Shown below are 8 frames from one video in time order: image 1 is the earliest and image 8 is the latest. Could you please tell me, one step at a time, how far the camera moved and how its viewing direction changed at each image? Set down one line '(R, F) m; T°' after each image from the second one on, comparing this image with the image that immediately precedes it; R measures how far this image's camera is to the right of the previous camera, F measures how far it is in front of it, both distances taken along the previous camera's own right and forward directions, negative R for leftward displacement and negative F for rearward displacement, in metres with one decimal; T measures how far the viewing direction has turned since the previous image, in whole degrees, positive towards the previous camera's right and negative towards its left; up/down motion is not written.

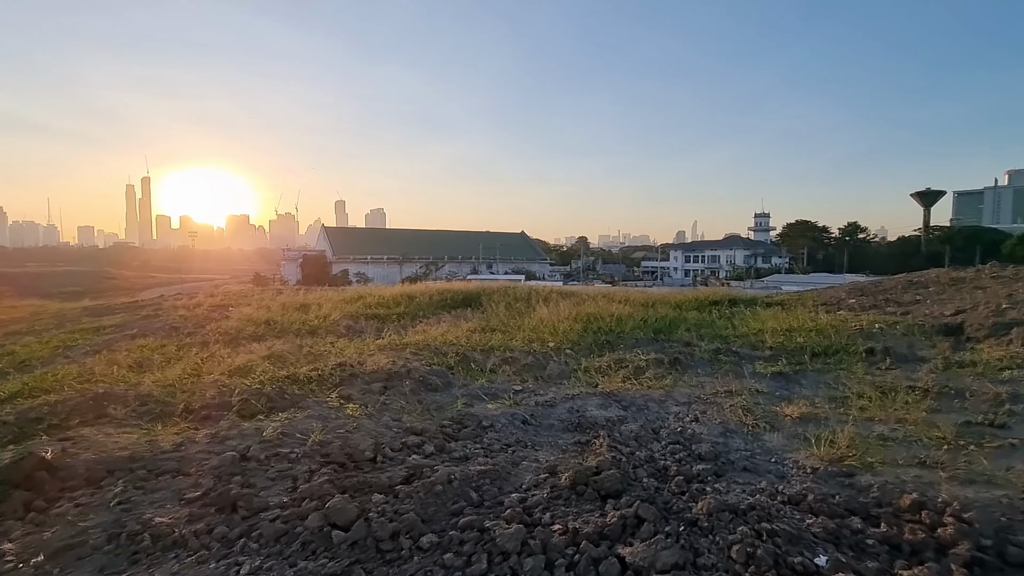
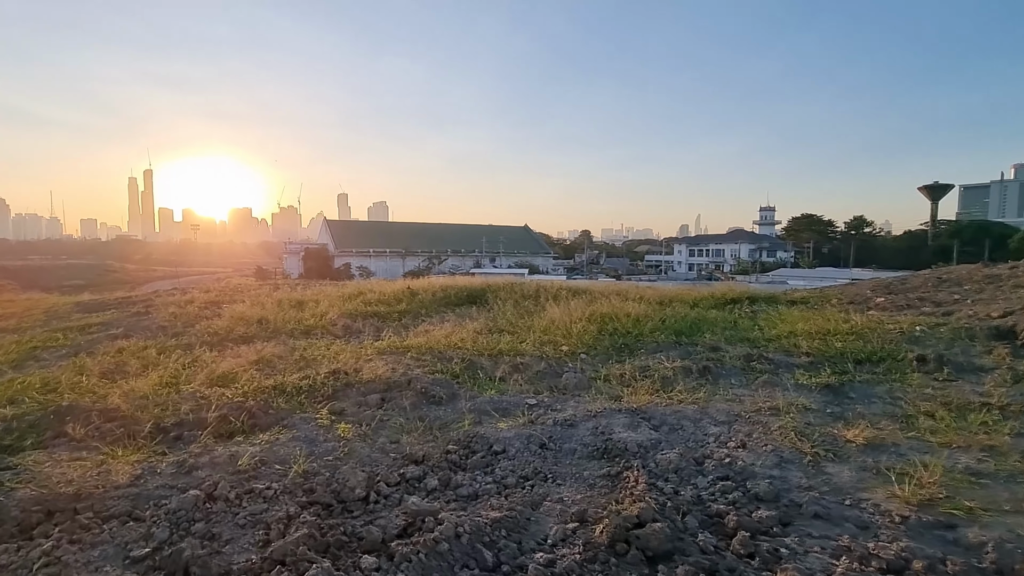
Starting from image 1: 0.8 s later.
(-0.1, +0.5) m; 0°
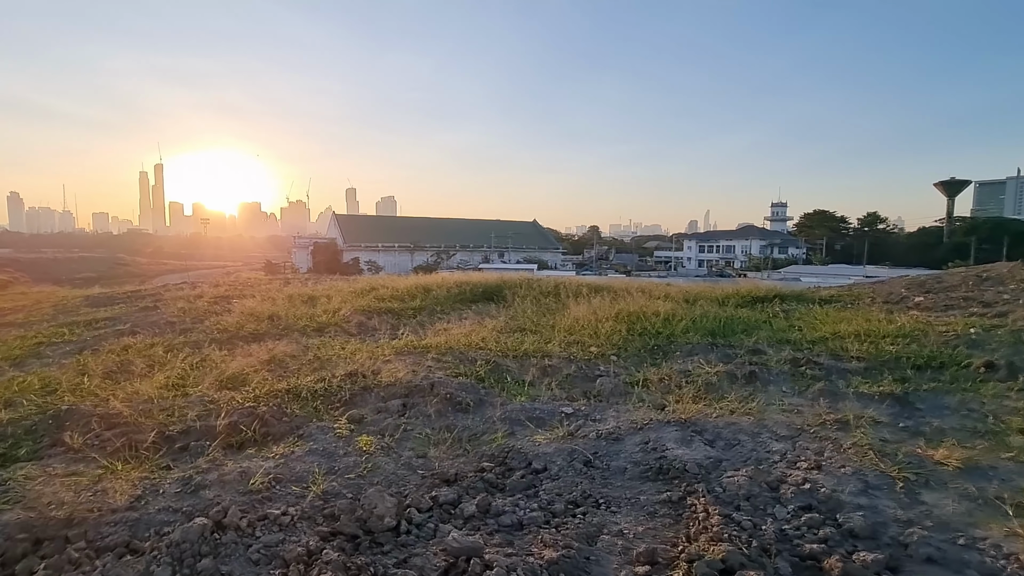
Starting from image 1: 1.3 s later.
(-0.2, +0.3) m; -1°
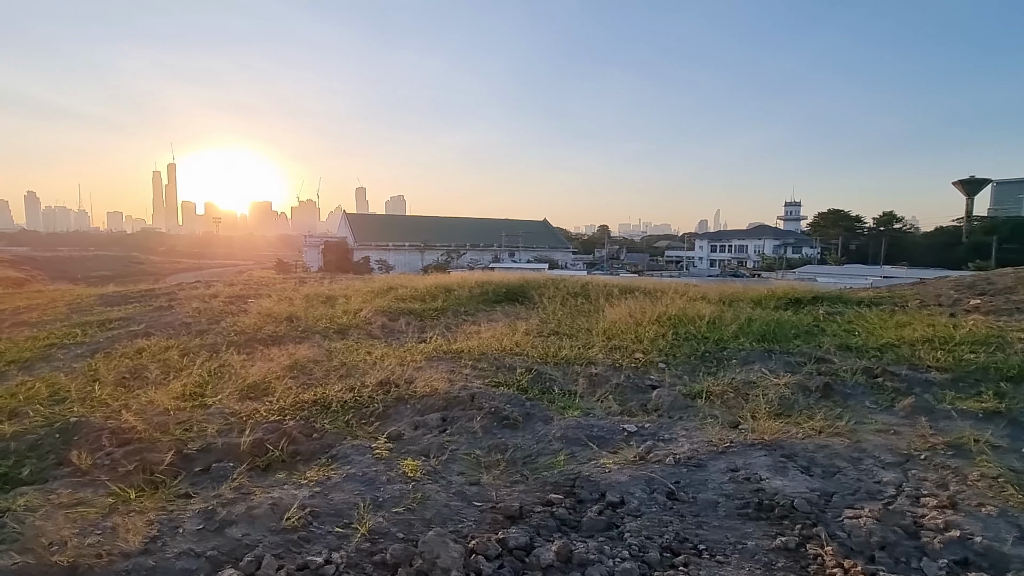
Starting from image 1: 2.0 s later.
(-0.3, +0.4) m; -1°
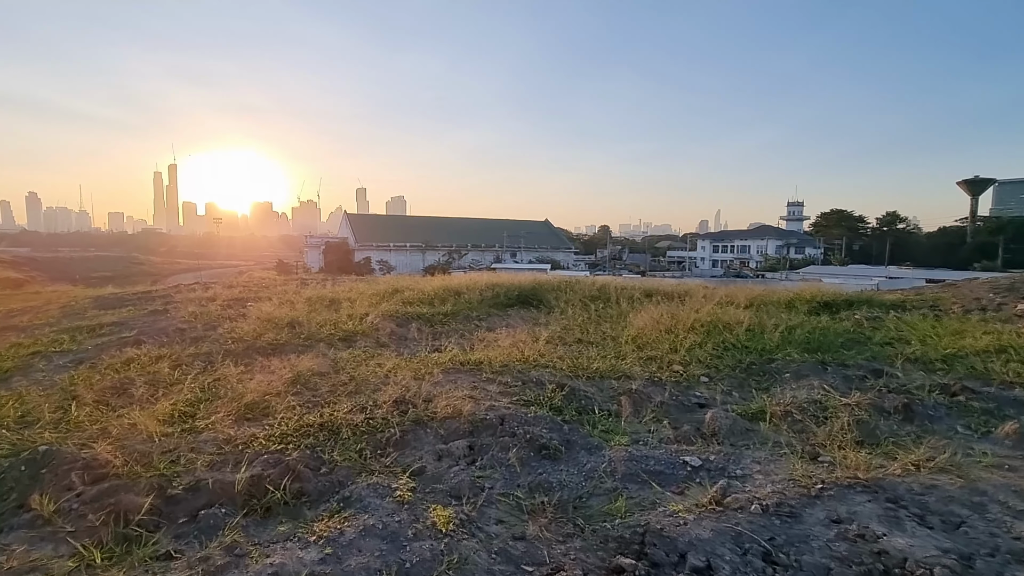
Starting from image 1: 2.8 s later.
(-0.2, +0.4) m; 0°
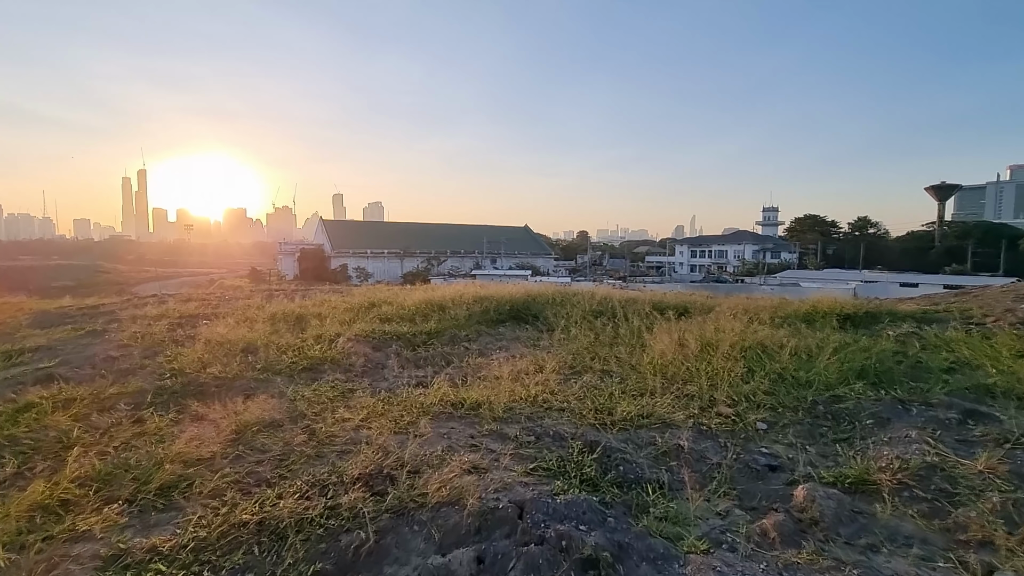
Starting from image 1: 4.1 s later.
(-0.2, +0.9) m; +2°
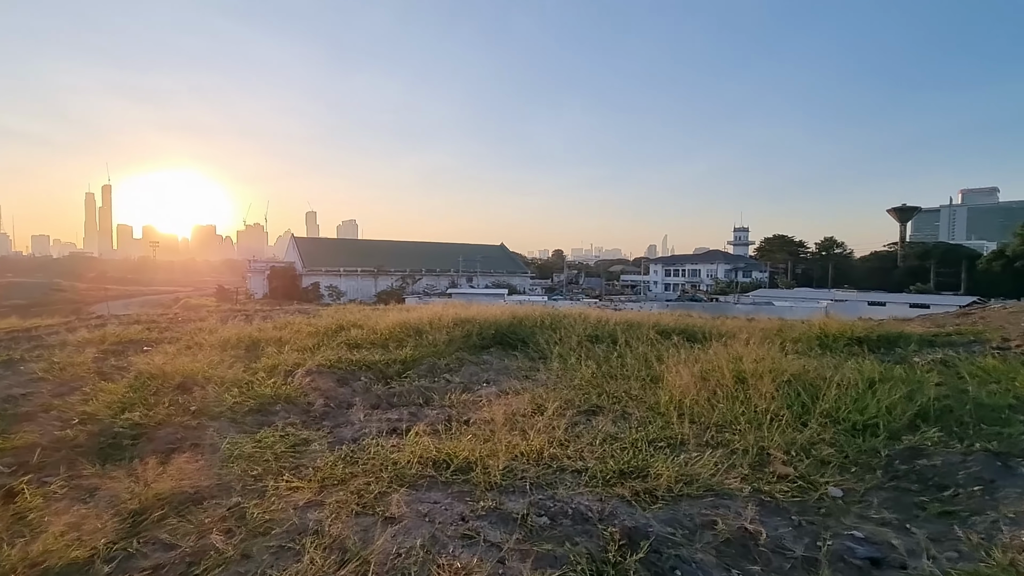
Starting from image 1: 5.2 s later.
(-0.1, +0.7) m; +3°
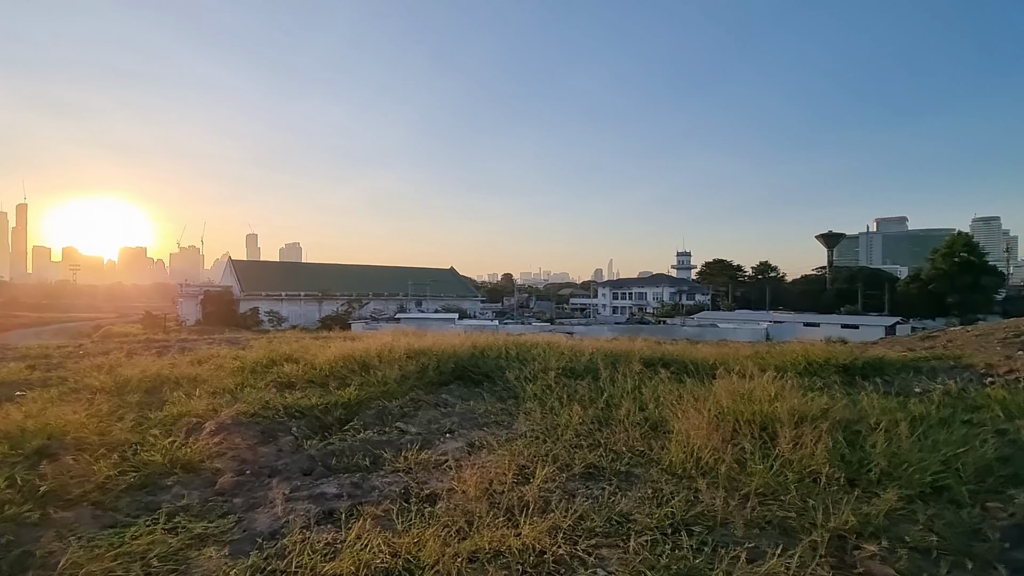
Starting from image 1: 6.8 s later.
(-0.1, +0.8) m; +6°
